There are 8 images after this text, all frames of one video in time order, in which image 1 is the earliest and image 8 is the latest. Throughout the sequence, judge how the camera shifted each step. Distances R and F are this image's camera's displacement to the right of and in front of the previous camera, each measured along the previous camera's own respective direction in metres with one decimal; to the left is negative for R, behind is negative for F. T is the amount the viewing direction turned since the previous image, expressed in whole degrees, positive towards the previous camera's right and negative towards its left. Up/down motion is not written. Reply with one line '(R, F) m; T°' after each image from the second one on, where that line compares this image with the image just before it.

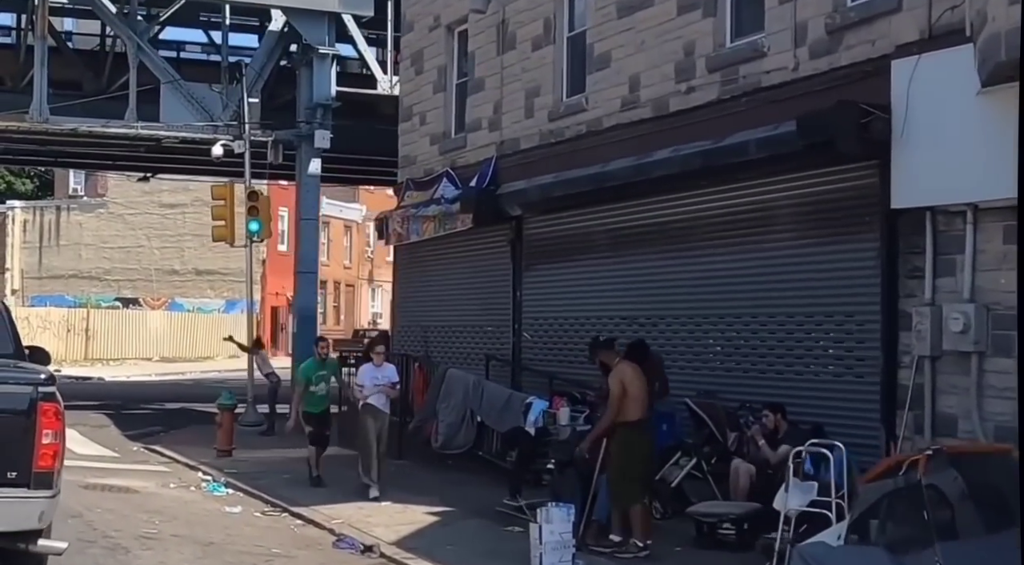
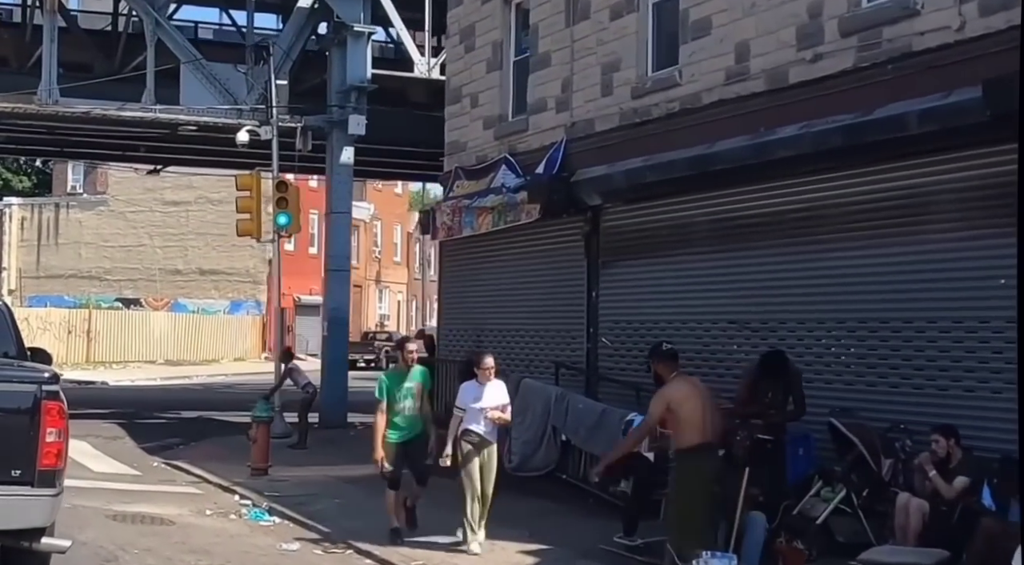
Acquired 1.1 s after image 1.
(-0.9, +1.9) m; 0°
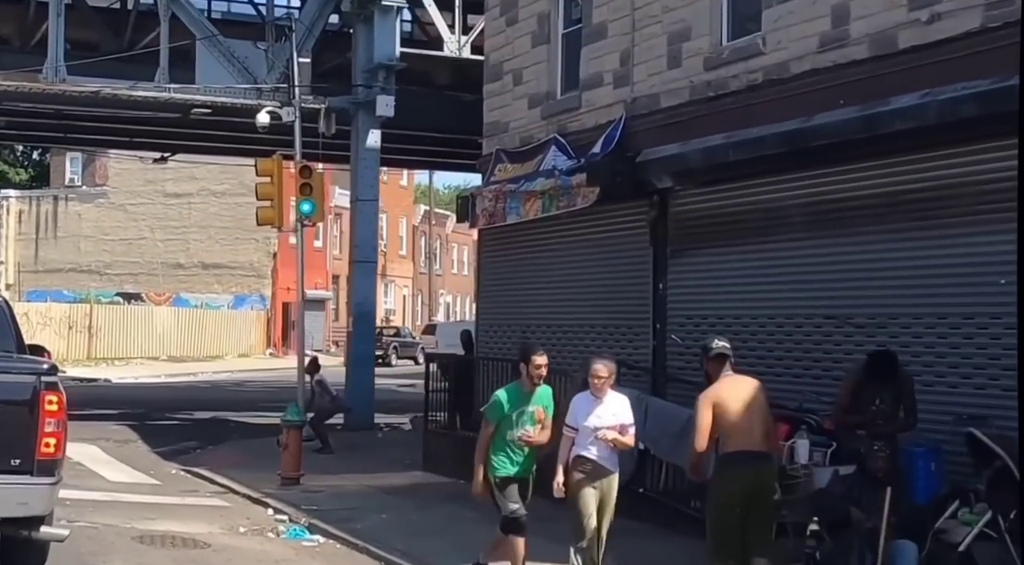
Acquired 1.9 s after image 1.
(-0.6, +1.4) m; 0°
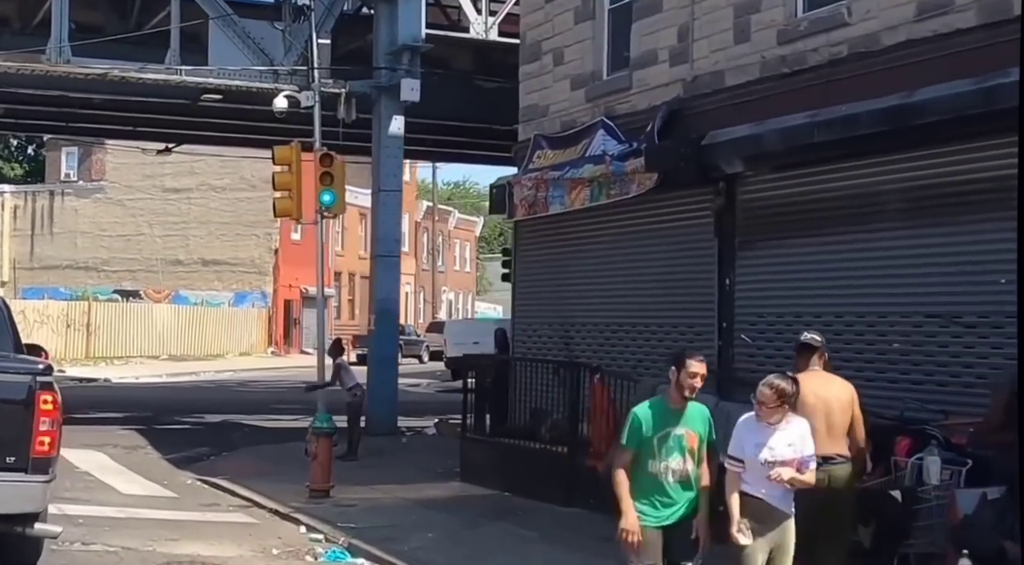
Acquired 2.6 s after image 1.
(-0.6, +1.2) m; 0°
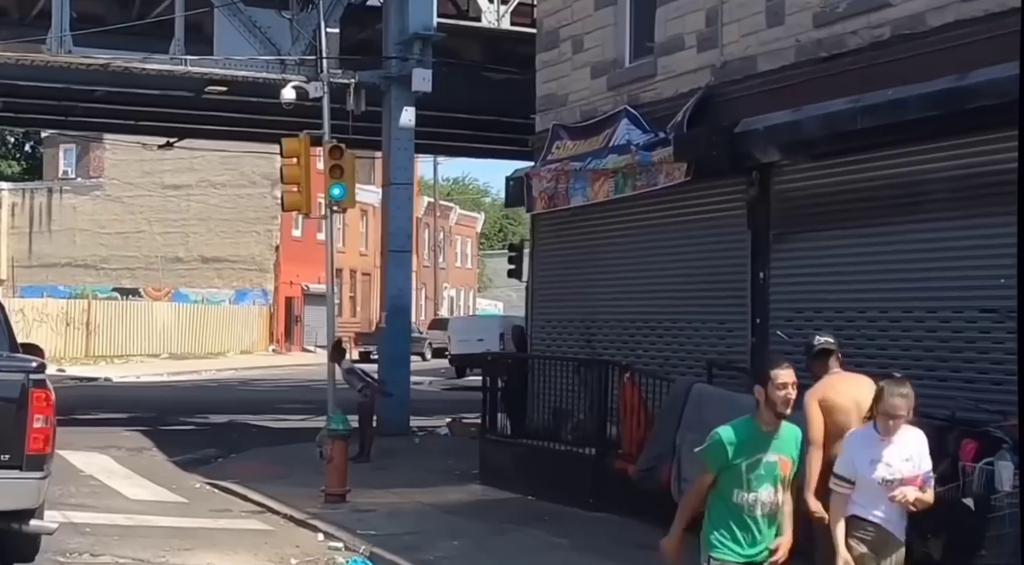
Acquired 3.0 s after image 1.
(-0.2, +0.5) m; 0°
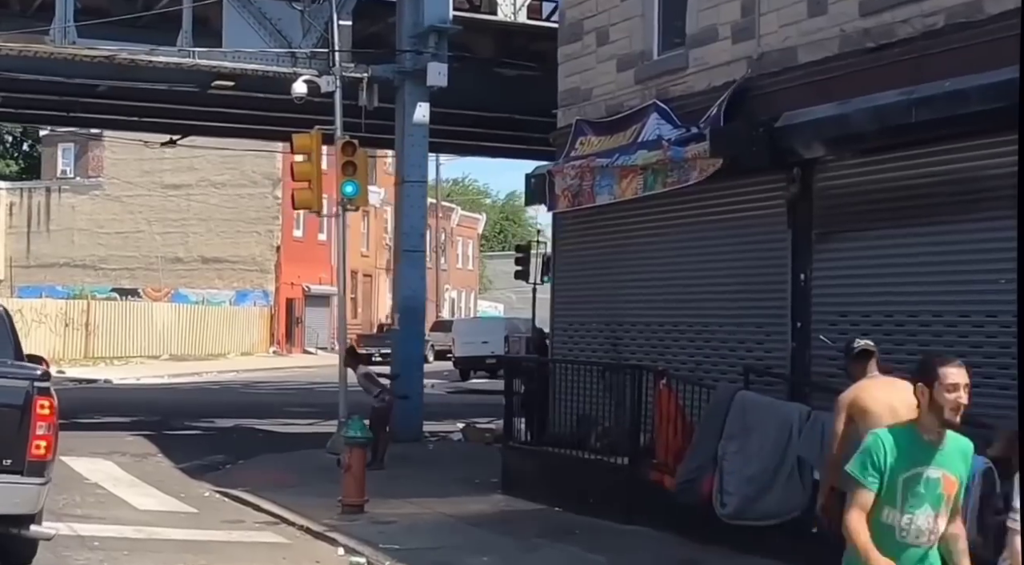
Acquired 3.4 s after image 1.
(-0.3, +0.6) m; 0°
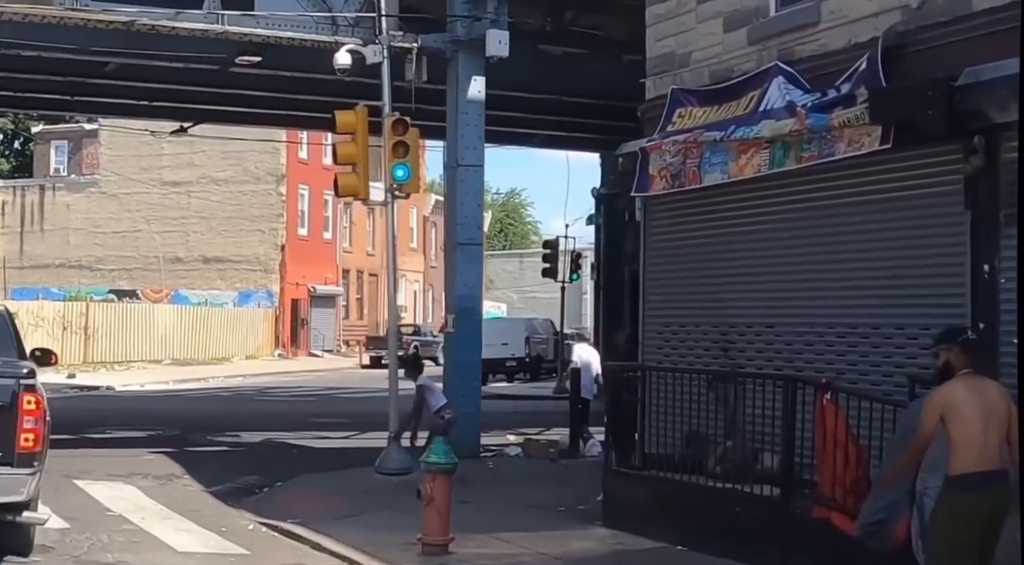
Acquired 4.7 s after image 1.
(-0.9, +2.0) m; 0°
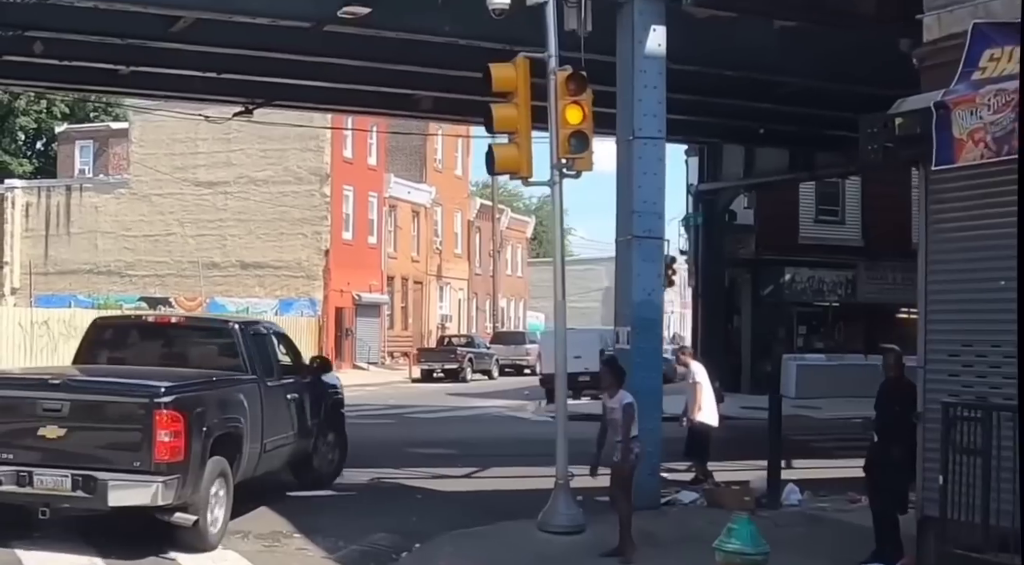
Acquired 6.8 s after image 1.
(-1.7, +3.3) m; -1°
